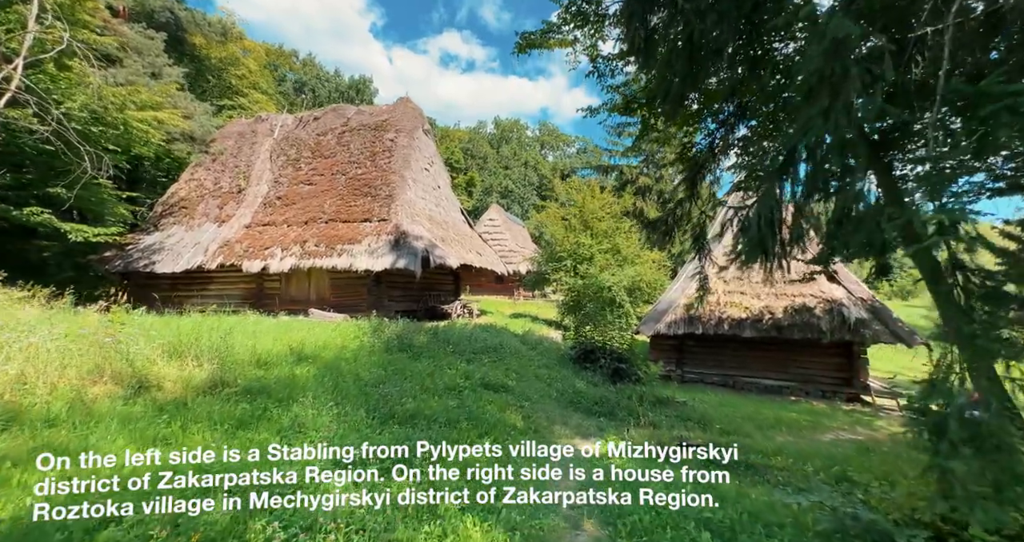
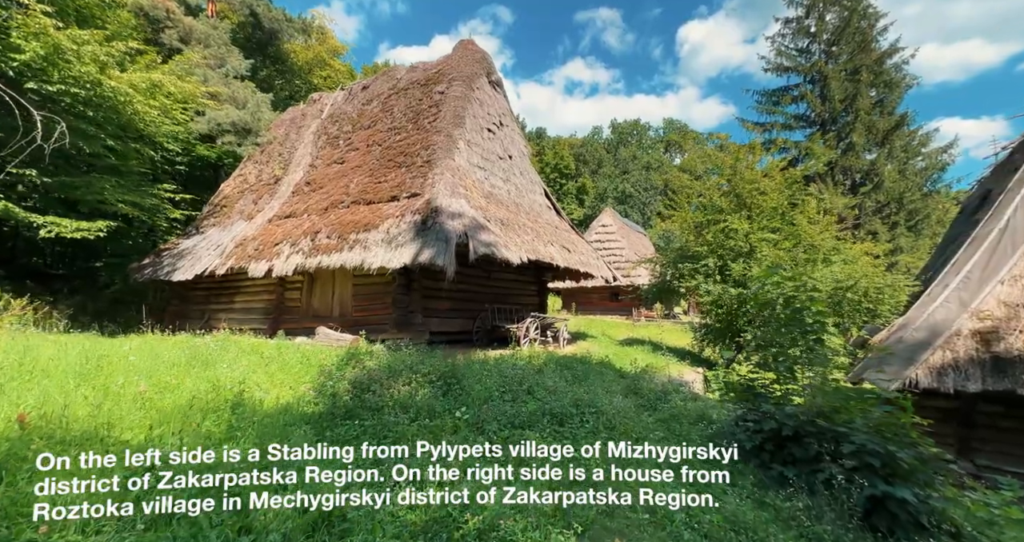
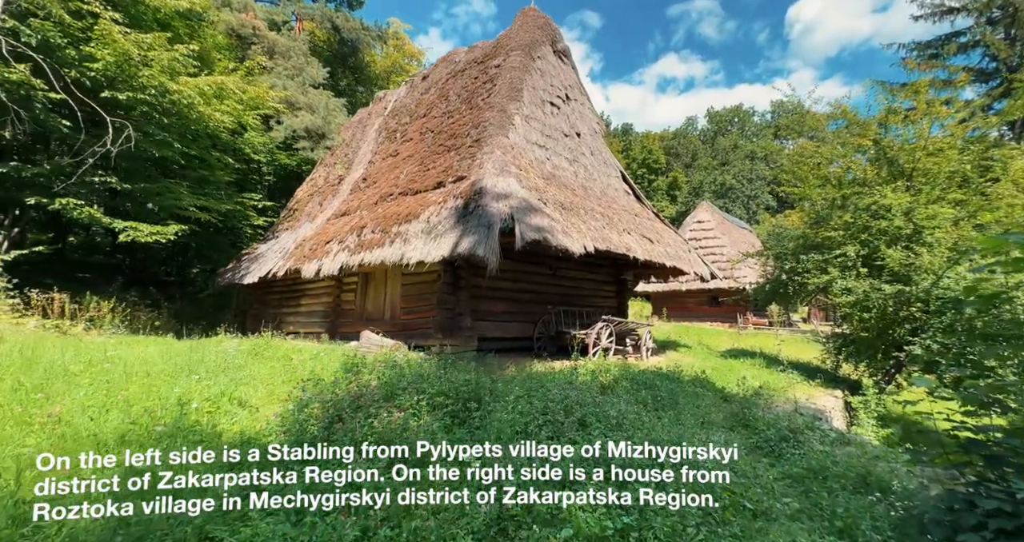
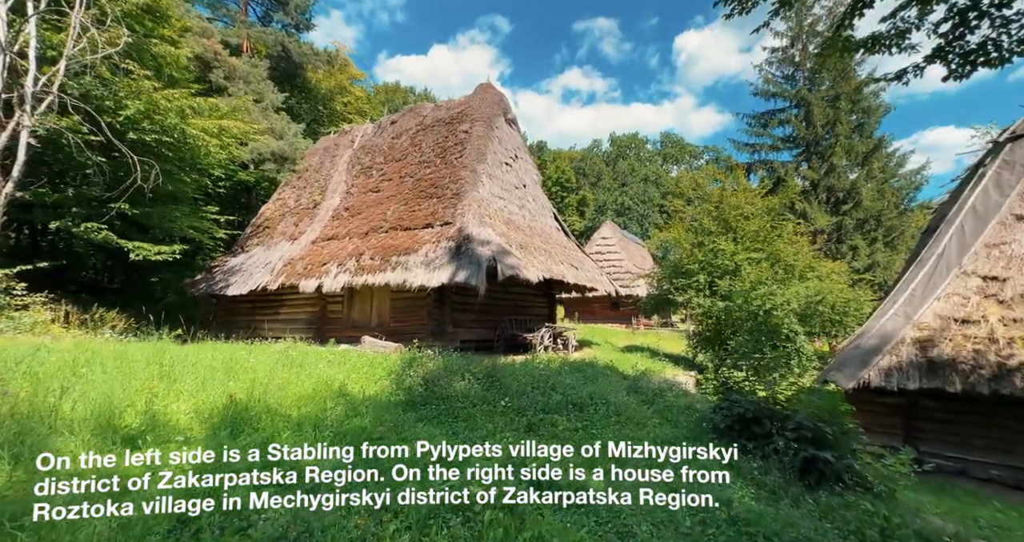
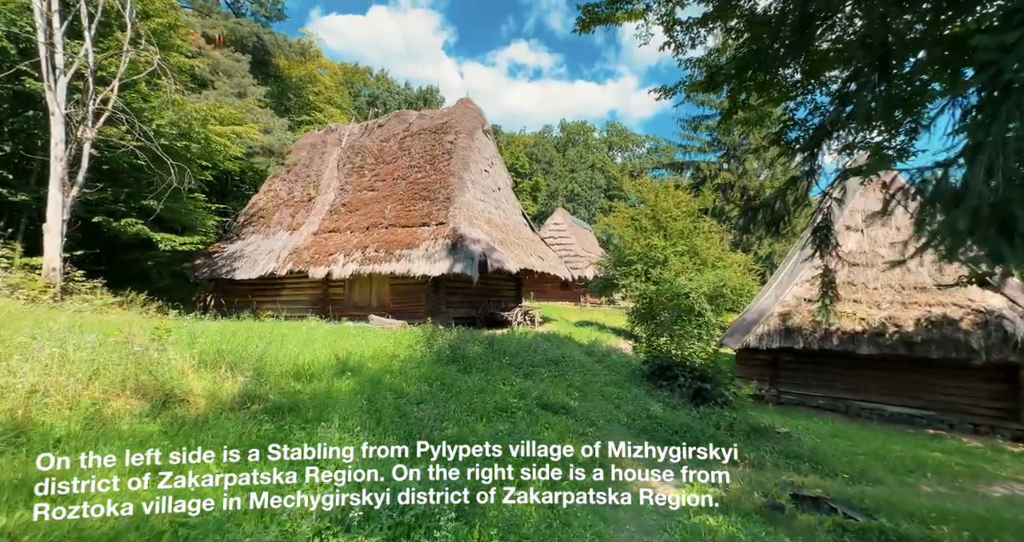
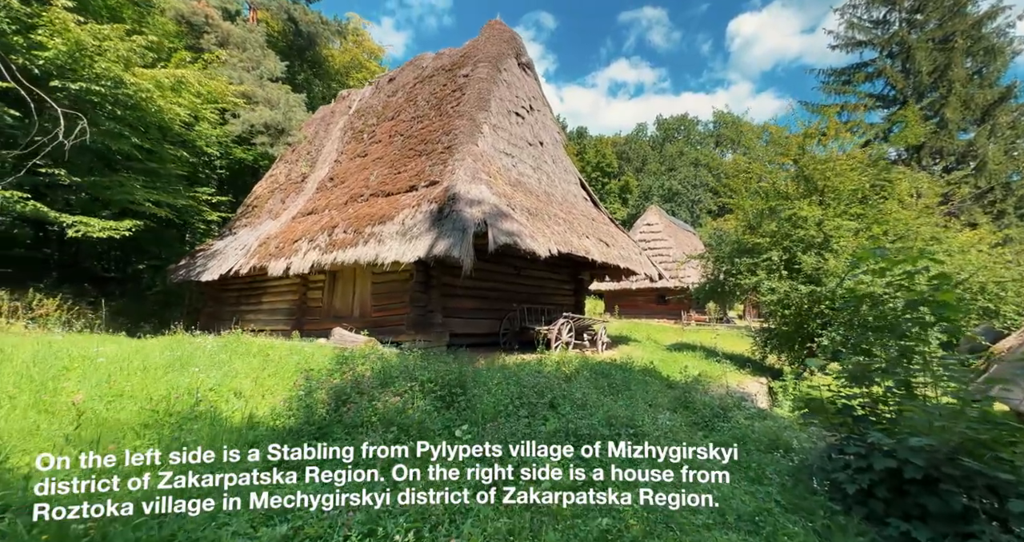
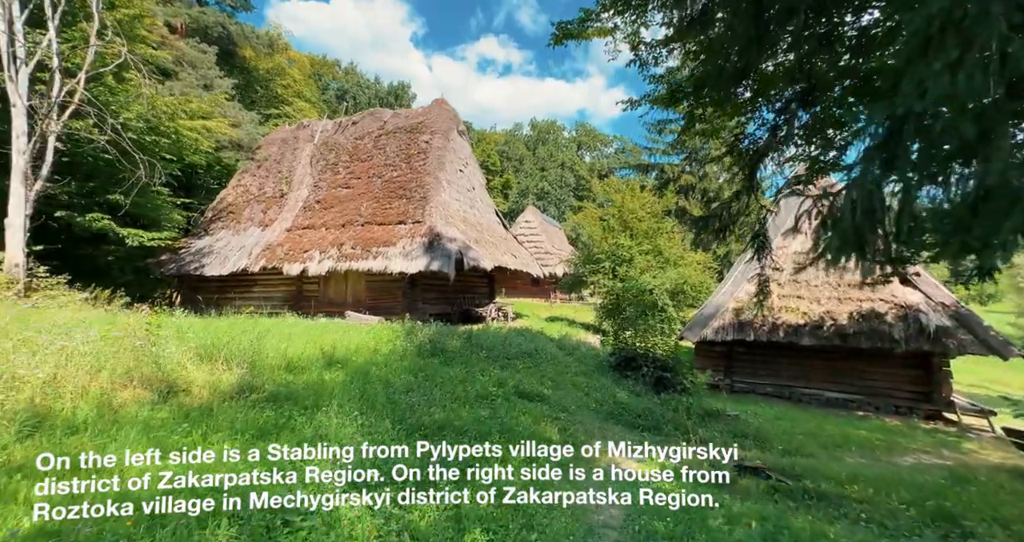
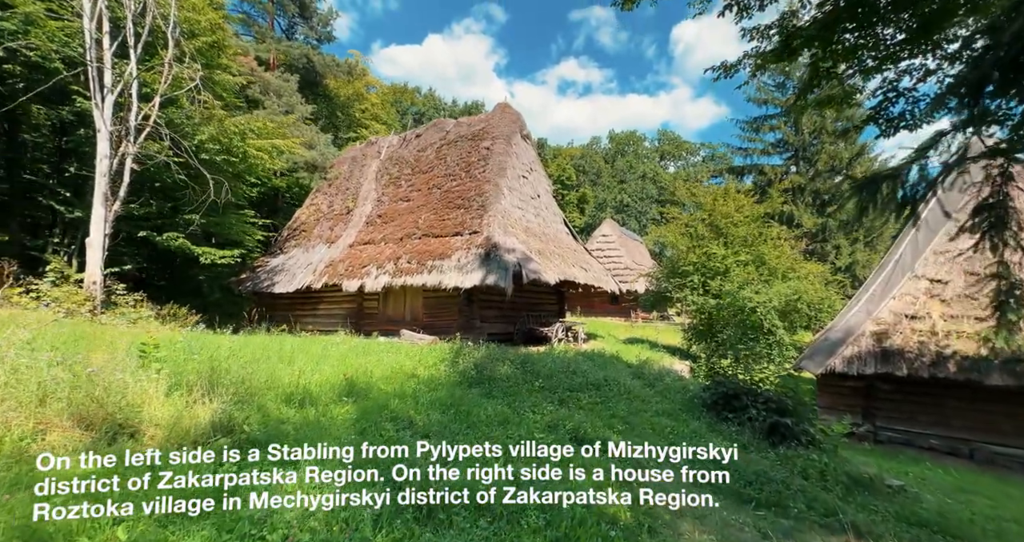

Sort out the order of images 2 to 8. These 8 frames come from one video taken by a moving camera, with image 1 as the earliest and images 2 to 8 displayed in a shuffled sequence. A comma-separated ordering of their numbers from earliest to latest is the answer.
7, 5, 8, 4, 2, 6, 3
